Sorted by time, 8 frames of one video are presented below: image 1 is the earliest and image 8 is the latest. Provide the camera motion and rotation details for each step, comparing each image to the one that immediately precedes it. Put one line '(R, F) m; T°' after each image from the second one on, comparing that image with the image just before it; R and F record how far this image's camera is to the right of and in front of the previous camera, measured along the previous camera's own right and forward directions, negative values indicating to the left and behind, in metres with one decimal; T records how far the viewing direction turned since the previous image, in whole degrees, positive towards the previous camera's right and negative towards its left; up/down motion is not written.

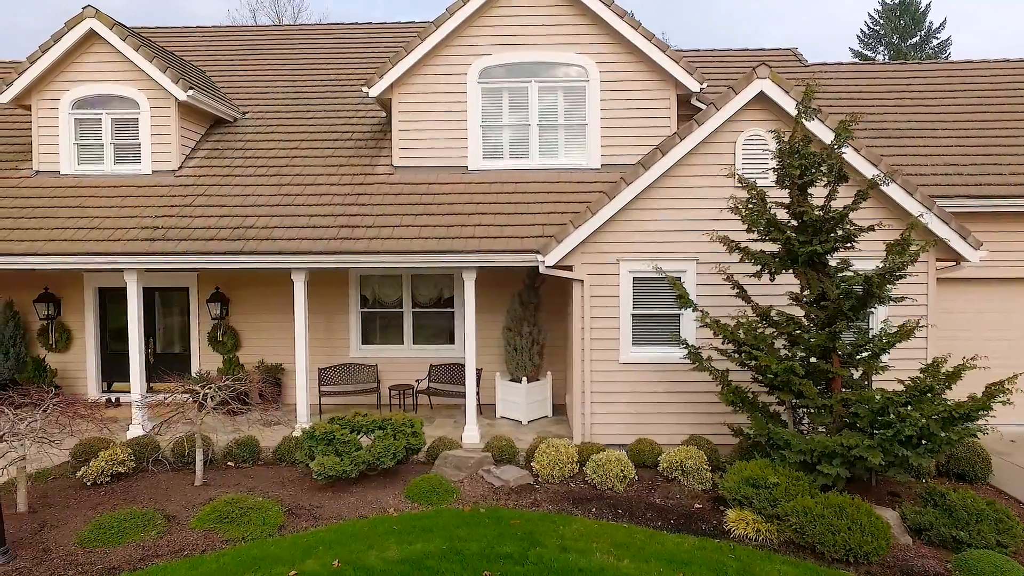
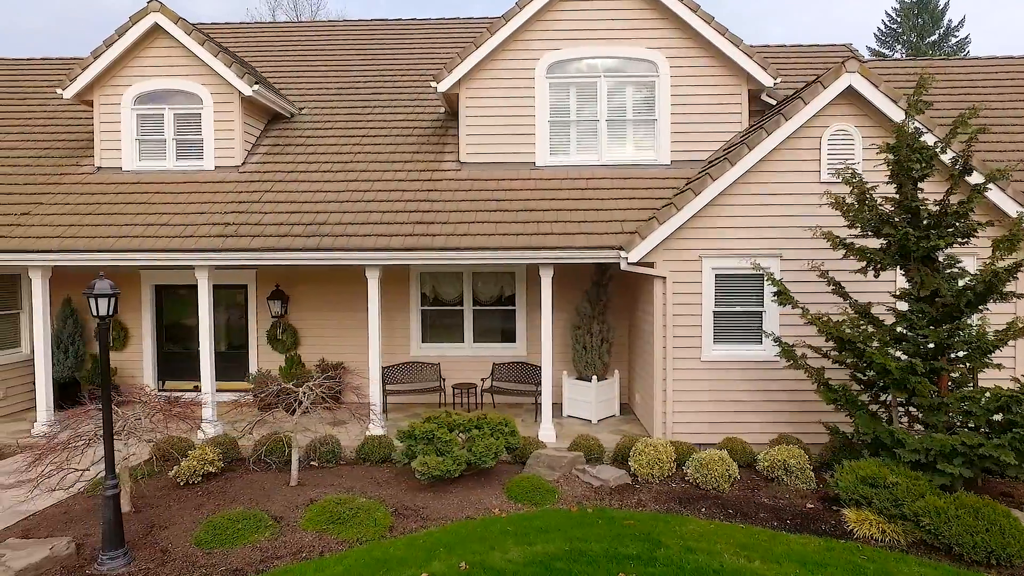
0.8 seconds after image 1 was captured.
(-1.2, +0.1) m; 0°
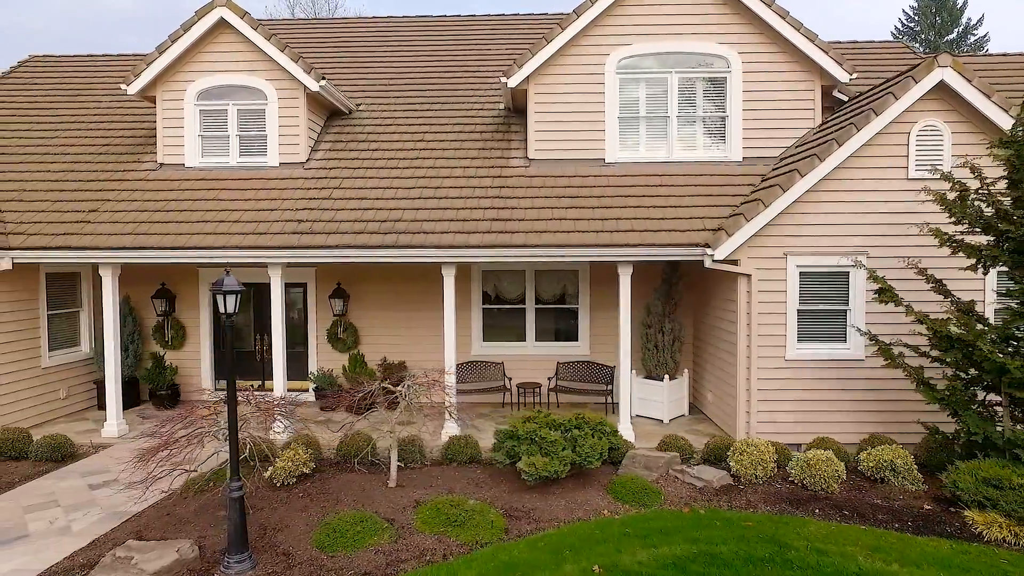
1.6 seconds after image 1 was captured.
(-1.2, +0.1) m; 0°
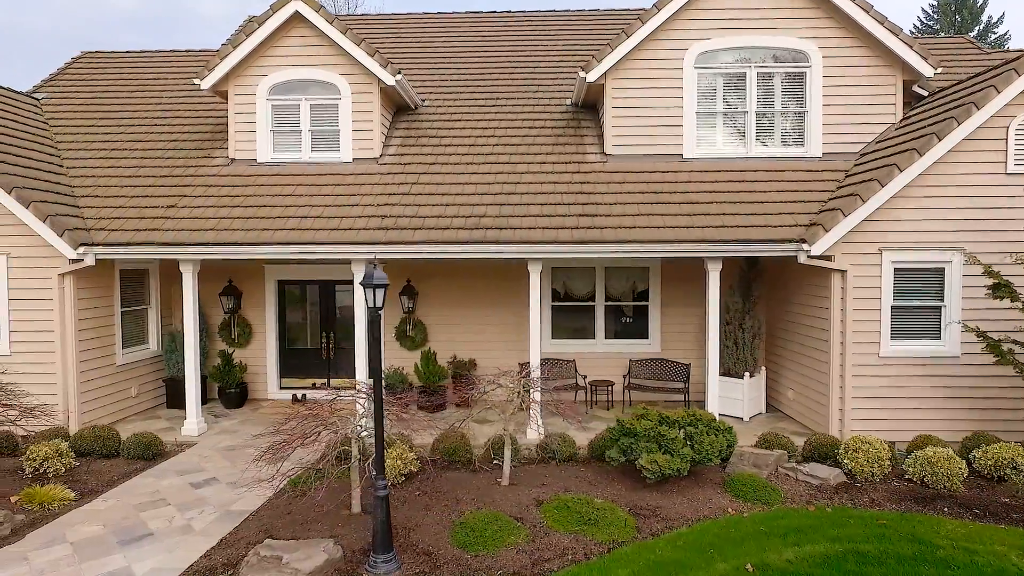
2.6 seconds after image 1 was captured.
(-1.3, +0.1) m; 0°
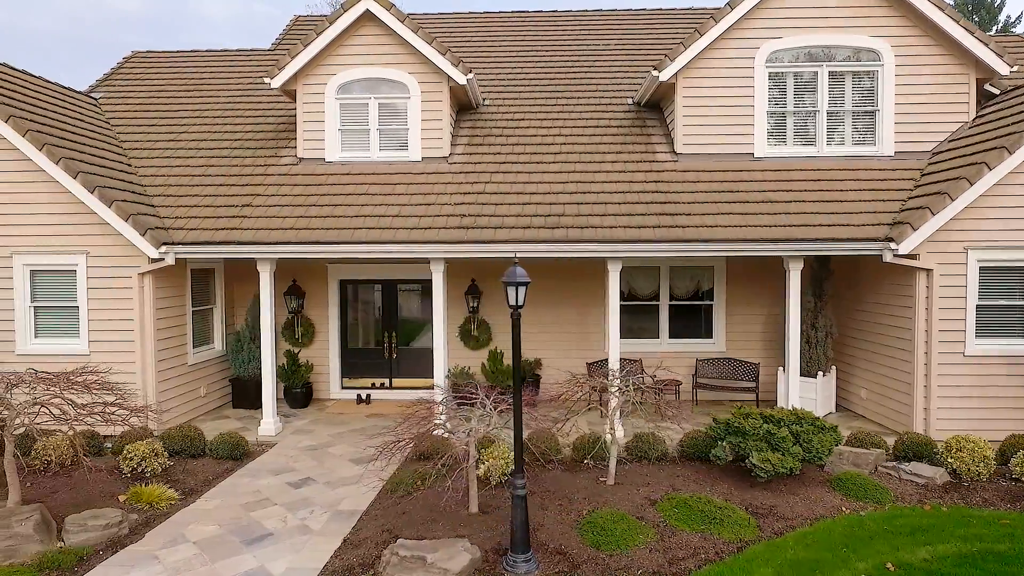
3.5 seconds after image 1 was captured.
(-1.2, 0.0) m; 0°
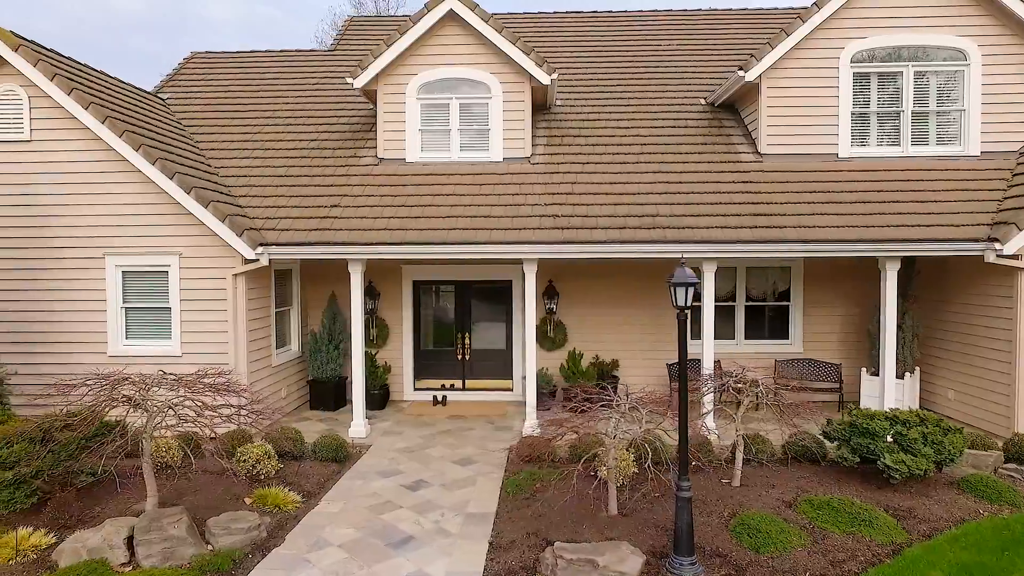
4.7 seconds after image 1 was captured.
(-1.4, 0.0) m; 0°
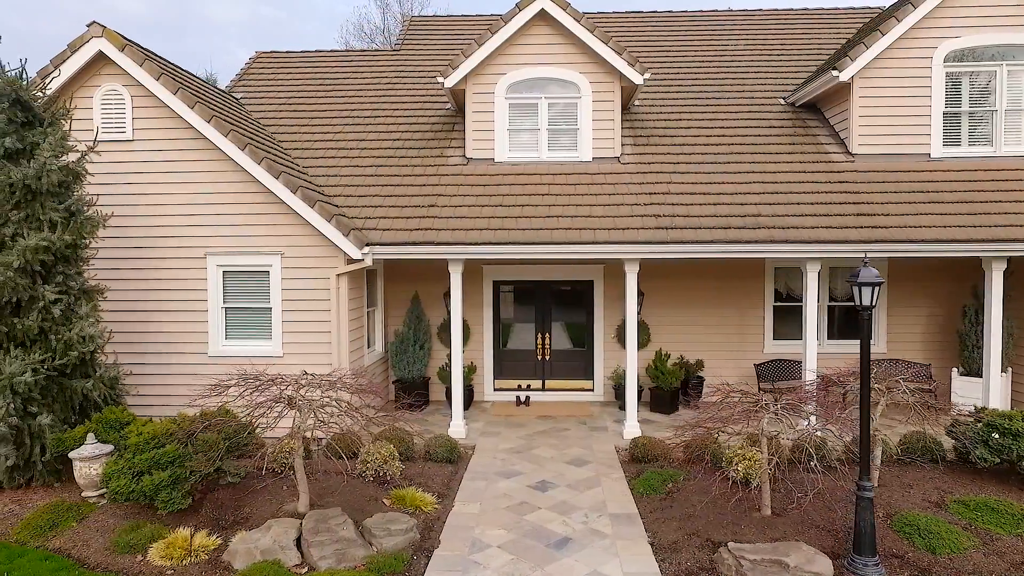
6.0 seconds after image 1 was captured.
(-1.5, 0.0) m; 0°
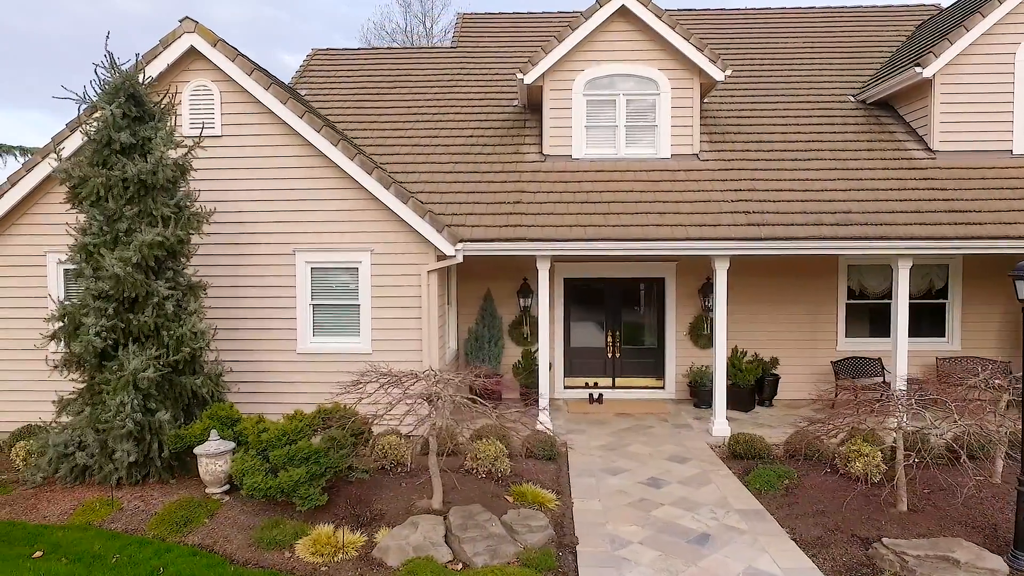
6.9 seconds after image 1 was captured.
(-1.3, 0.0) m; 0°
